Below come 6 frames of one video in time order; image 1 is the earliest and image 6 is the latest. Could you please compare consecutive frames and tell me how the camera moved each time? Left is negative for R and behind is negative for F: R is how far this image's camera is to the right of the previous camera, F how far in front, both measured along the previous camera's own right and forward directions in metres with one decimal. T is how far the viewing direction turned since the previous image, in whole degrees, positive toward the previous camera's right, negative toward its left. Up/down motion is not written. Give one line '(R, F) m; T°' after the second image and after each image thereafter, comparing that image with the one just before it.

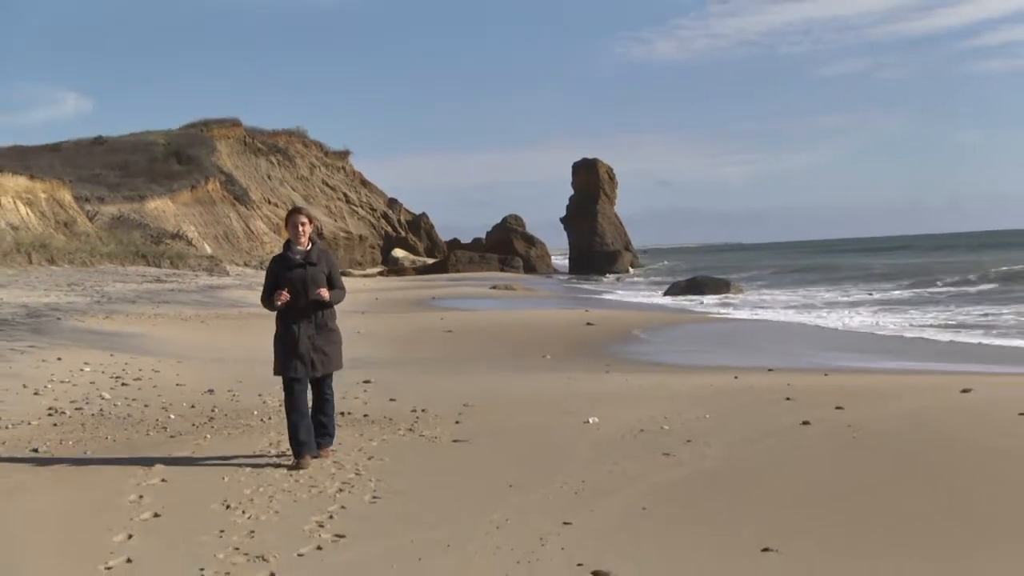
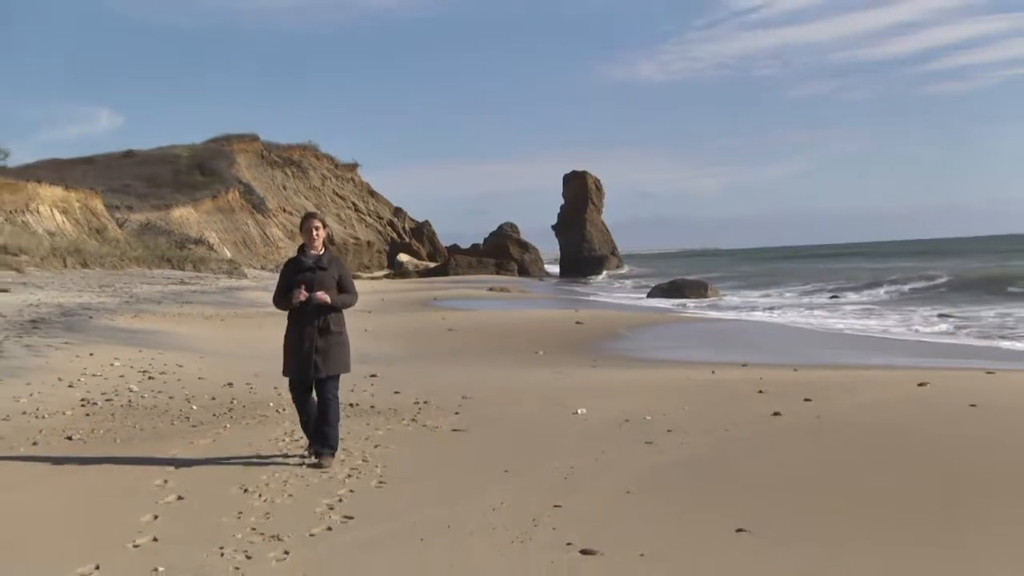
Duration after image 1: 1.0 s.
(0.0, -0.4) m; 0°
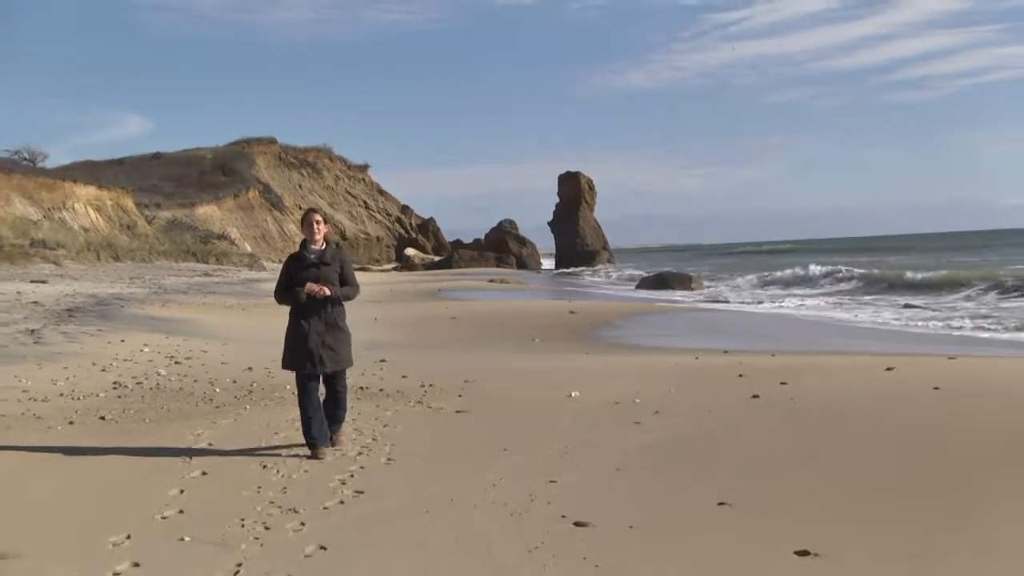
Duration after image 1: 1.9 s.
(0.0, -0.4) m; 0°
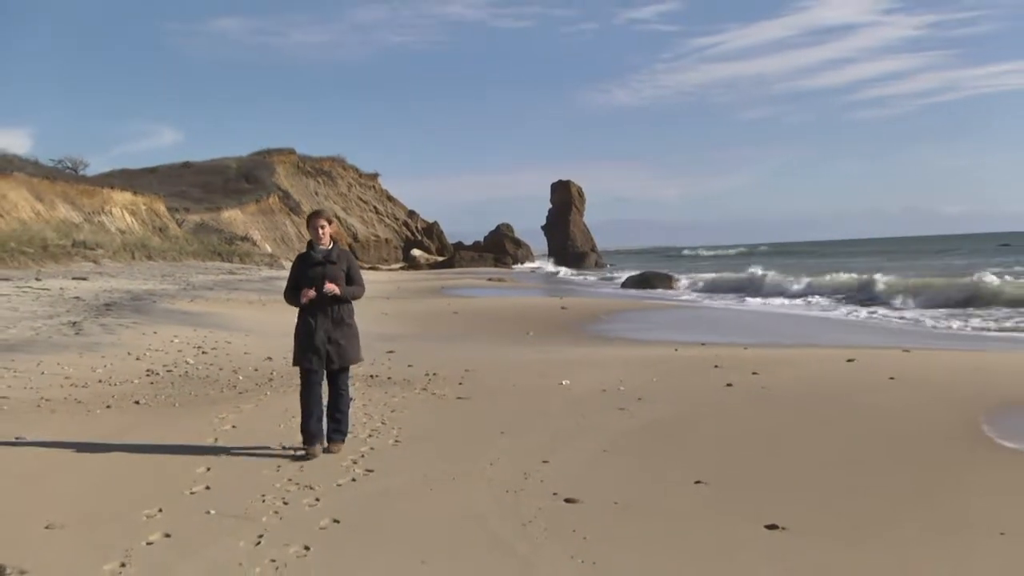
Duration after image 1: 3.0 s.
(+0.1, -0.5) m; 0°
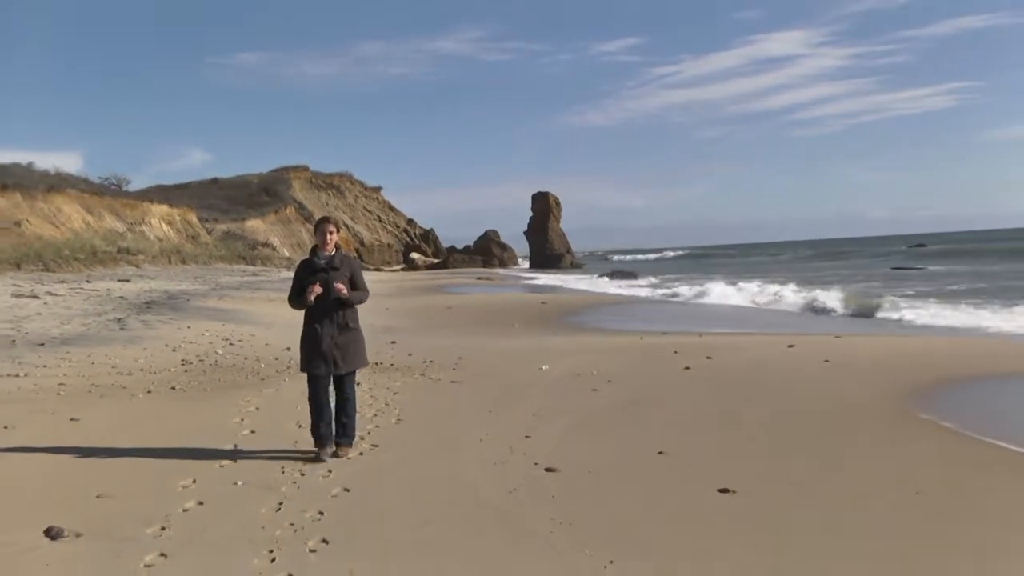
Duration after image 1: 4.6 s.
(+0.1, -0.8) m; 0°
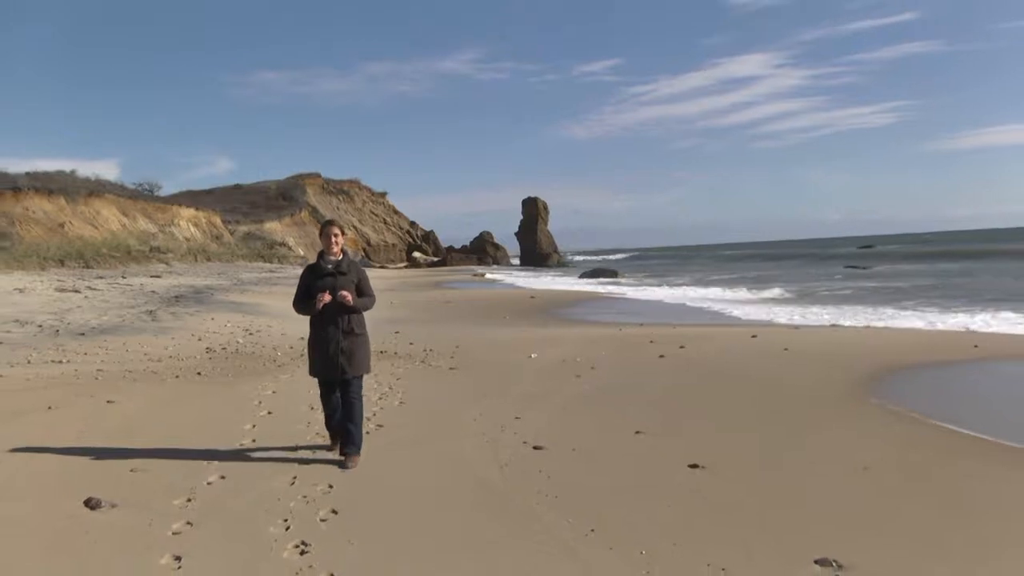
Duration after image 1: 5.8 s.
(+0.1, -0.7) m; 0°
